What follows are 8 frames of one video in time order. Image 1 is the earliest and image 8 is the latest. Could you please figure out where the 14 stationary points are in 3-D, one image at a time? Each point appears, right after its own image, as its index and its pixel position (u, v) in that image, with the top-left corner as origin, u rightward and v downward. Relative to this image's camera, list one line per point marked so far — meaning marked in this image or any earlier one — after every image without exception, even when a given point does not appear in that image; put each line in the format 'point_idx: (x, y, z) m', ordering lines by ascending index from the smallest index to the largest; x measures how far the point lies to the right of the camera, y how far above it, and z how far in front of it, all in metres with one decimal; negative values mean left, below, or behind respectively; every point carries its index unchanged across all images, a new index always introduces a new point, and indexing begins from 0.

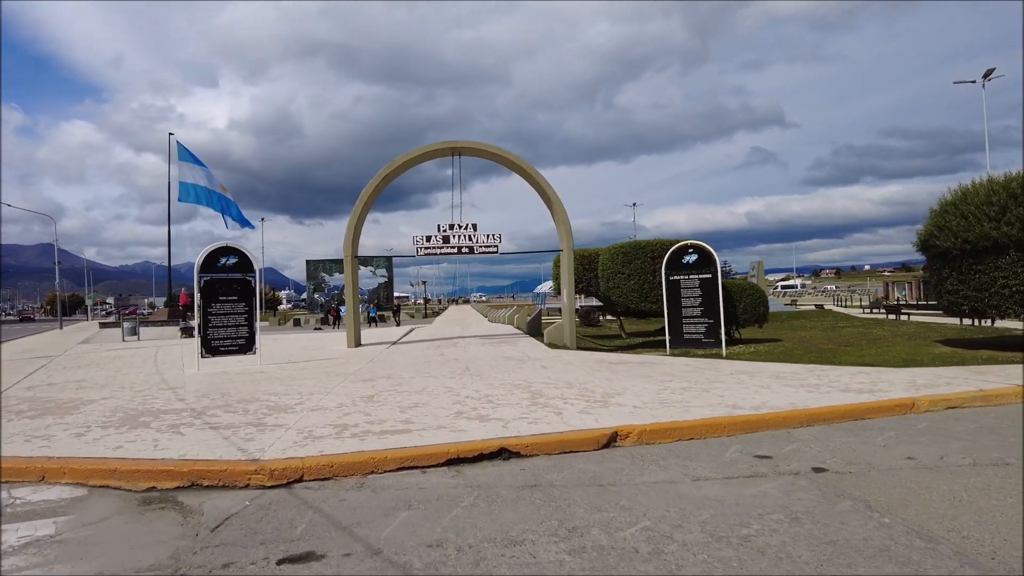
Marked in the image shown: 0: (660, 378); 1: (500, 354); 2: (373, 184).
0: (+2.5, -1.6, +11.2) m
1: (-0.3, -1.6, +15.8) m
2: (-4.2, +3.1, +19.3) m
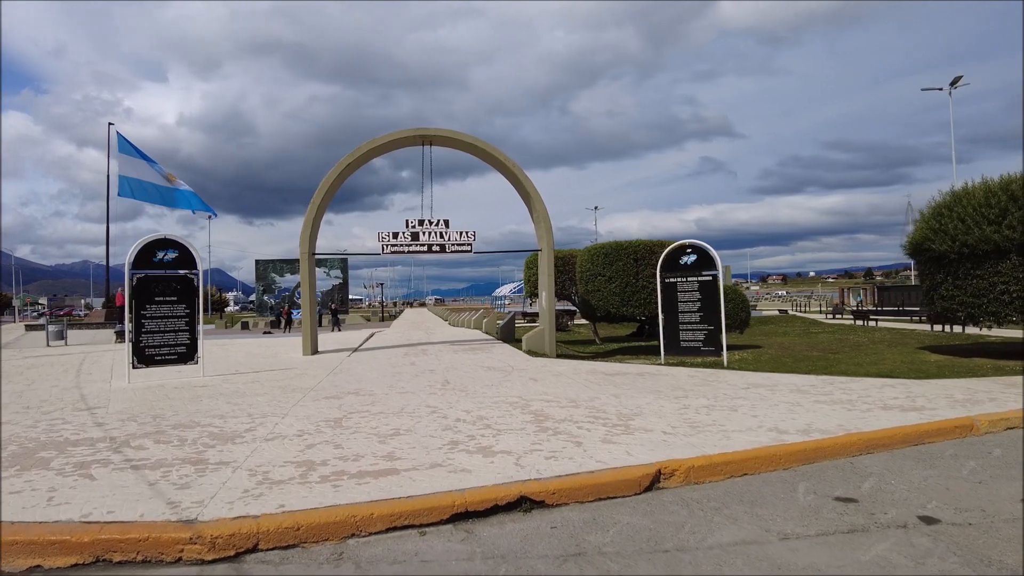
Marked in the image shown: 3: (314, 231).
0: (+2.4, -1.6, +9.8) m
1: (-0.7, -1.7, +14.2) m
2: (-4.8, +3.1, +17.5) m
3: (-5.5, +1.5, +17.9) m
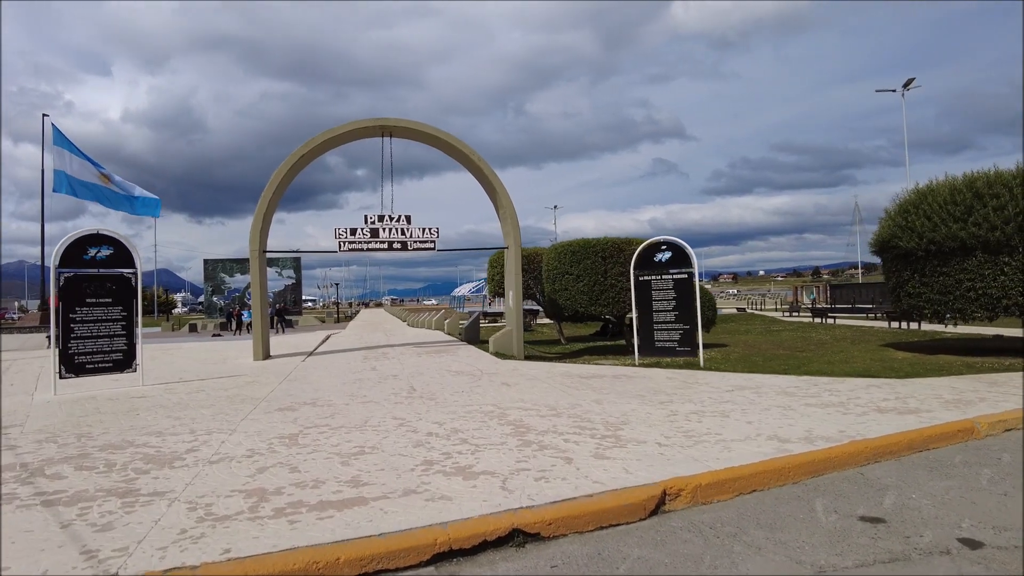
0: (+2.0, -1.6, +9.2) m
1: (-1.4, -1.6, +13.4) m
2: (-5.7, +3.1, +16.4) m
3: (-6.4, +1.5, +16.8) m
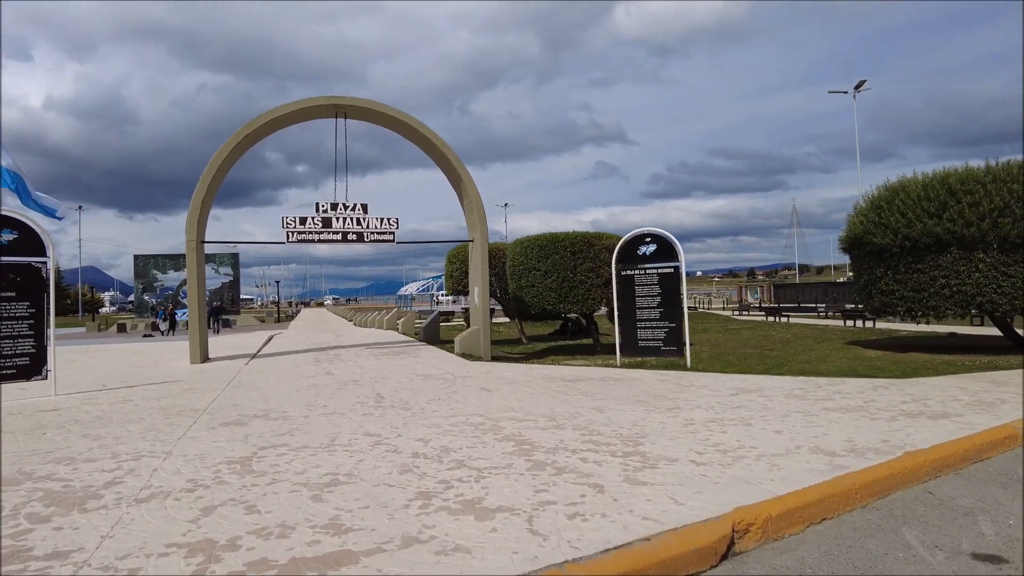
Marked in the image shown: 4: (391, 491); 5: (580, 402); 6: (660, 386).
0: (+1.9, -1.5, +8.2) m
1: (-1.9, -1.5, +12.1) m
2: (-6.4, +3.2, +14.7) m
3: (-7.1, +1.7, +15.0) m
4: (-0.9, -1.5, +4.8) m
5: (+0.9, -1.5, +8.4) m
6: (+2.3, -1.5, +10.1) m
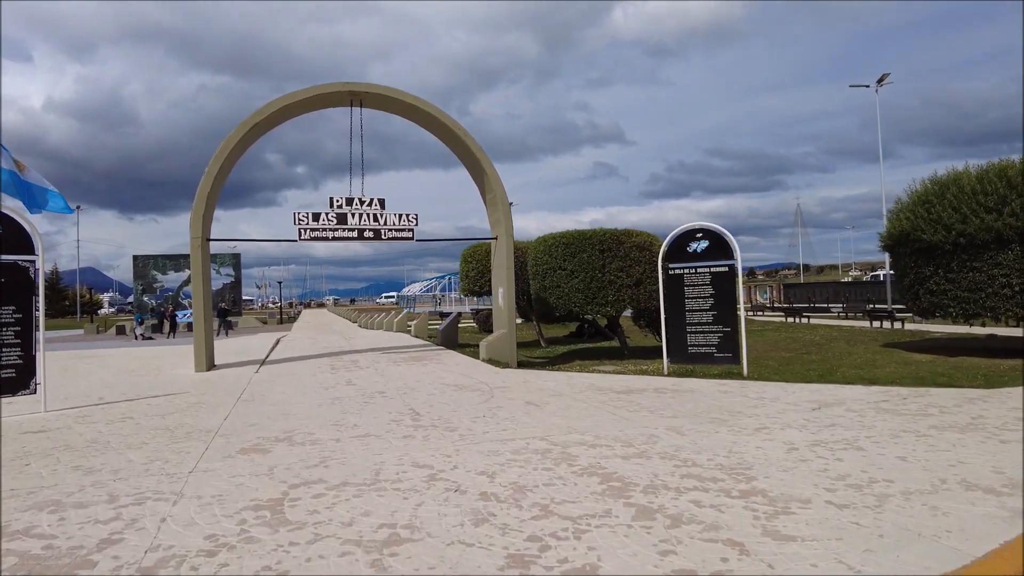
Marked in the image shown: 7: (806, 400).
0: (+2.5, -1.5, +7.1) m
1: (-1.2, -1.5, +11.0) m
2: (-5.7, +3.2, +13.6) m
3: (-6.5, +1.6, +13.9) m
4: (-0.2, -1.5, +3.7) m
5: (+1.5, -1.5, +7.3) m
6: (+3.0, -1.5, +9.0) m
7: (+4.0, -1.5, +8.9) m
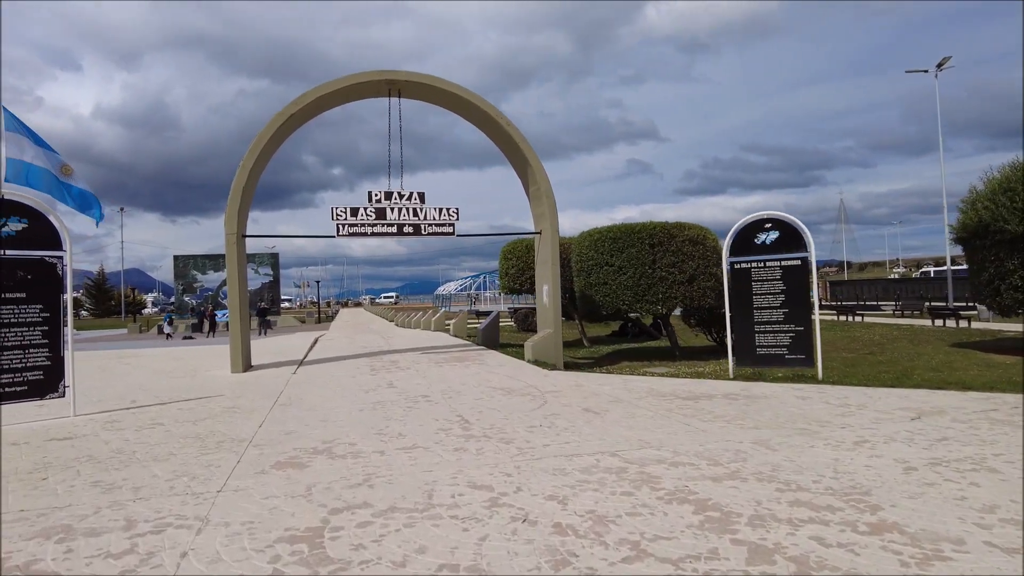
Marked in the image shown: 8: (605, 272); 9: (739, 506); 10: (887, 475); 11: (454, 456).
0: (+3.2, -1.4, +6.2) m
1: (-0.4, -1.5, +10.3) m
2: (-4.8, +3.2, +13.1) m
3: (-5.5, +1.7, +13.5) m
4: (+0.2, -1.4, +2.9) m
5: (+2.1, -1.4, +6.5) m
6: (+3.7, -1.5, +8.1) m
7: (+4.7, -1.4, +7.9) m
8: (+2.4, +0.4, +16.6) m
9: (+1.5, -1.4, +4.4) m
10: (+2.9, -1.4, +5.1) m
11: (-0.5, -1.5, +5.7) m
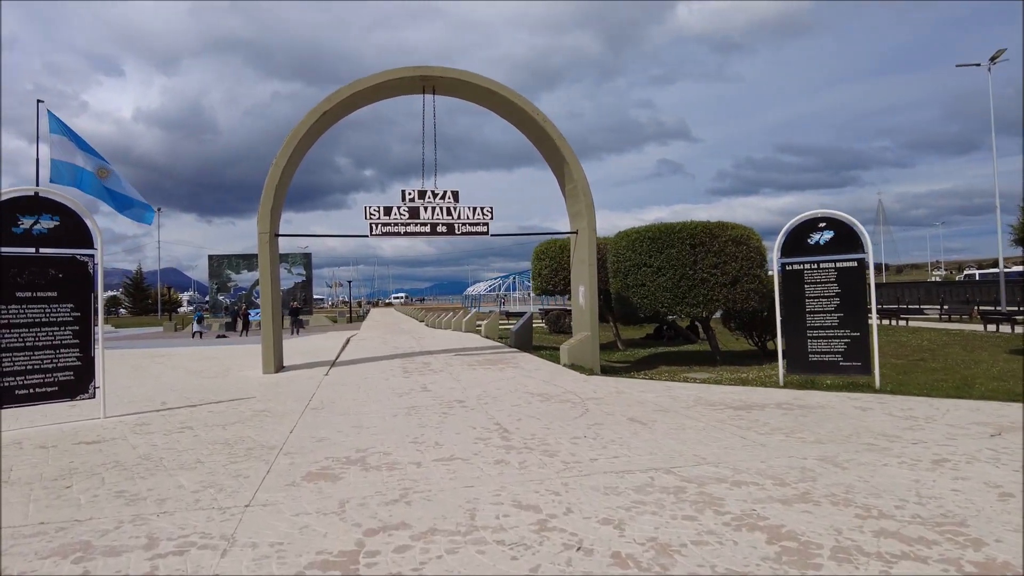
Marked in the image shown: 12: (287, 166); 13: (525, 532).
0: (+3.5, -1.5, +5.7) m
1: (+0.2, -1.5, +9.9) m
2: (-4.1, +3.2, +12.9) m
3: (-4.8, +1.7, +13.3) m
4: (+0.5, -1.5, +2.5) m
5: (+2.5, -1.5, +6.0) m
6: (+4.1, -1.5, +7.5) m
7: (+5.2, -1.5, +7.3) m
8: (+3.2, +0.4, +16.1) m
9: (+1.8, -1.4, +3.9) m
10: (+3.2, -1.5, +4.5) m
11: (-0.1, -1.5, +5.3) m
12: (-4.5, +2.5, +13.2) m
13: (+0.1, -1.4, +3.9) m
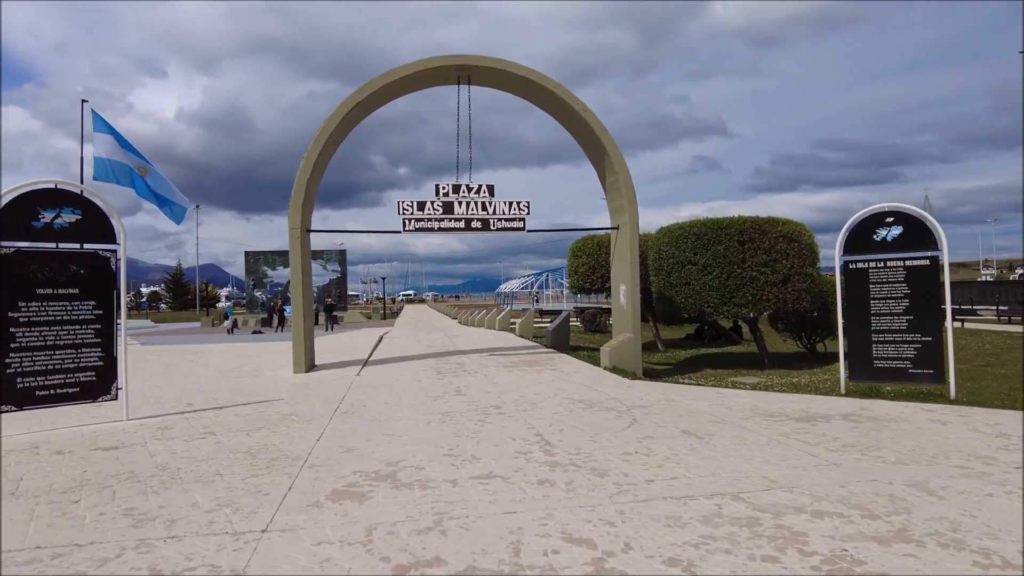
0: (+3.9, -1.5, +4.9) m
1: (+0.7, -1.5, +9.3) m
2: (-3.4, +3.3, +12.5) m
3: (-4.1, +1.7, +13.0) m
4: (+0.7, -1.5, +1.9) m
5: (+2.9, -1.5, +5.3) m
6: (+4.6, -1.5, +6.8) m
7: (+5.6, -1.5, +6.5) m
8: (+4.1, +0.4, +15.4) m
9: (+2.1, -1.5, +3.3) m
10: (+3.5, -1.5, +3.8) m
11: (+0.2, -1.5, +4.7) m
12: (-3.8, +2.5, +12.8) m
13: (+0.3, -1.5, +3.3) m
